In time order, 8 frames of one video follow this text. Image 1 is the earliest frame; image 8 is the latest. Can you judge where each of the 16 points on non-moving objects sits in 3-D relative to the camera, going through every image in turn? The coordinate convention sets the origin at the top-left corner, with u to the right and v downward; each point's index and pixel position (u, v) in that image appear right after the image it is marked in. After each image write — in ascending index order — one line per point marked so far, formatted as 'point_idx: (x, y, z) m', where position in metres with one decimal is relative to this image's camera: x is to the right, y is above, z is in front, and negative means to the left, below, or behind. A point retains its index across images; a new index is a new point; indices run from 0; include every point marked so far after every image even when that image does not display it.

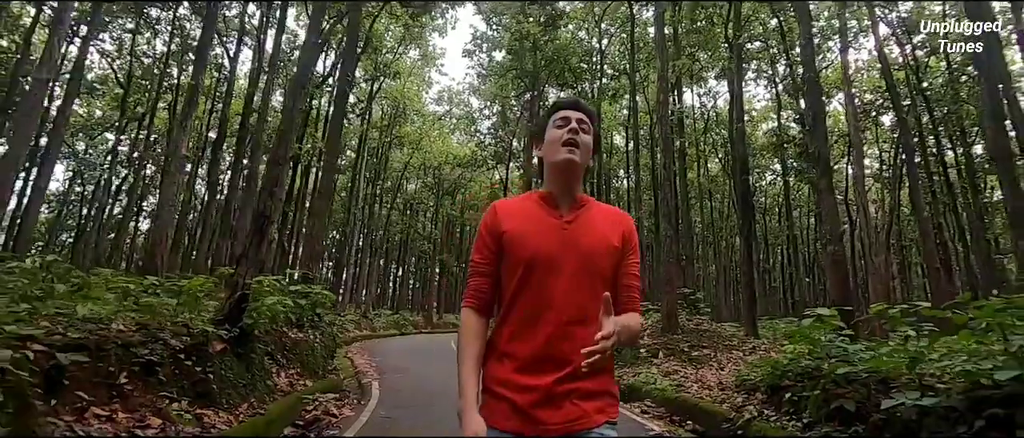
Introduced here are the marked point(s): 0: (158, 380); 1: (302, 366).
0: (-3.1, -1.4, +5.5) m
1: (-3.1, -2.2, +9.1) m
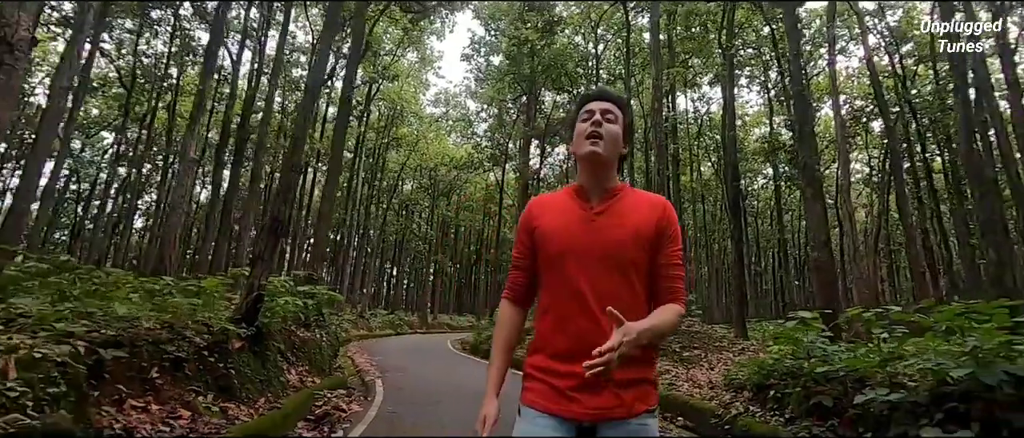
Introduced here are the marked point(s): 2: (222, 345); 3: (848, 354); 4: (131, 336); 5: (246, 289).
0: (-3.1, -1.5, +5.9) m
1: (-3.1, -2.2, +9.5) m
2: (-3.1, -1.3, +6.7) m
3: (+3.3, -1.3, +6.1) m
4: (-3.4, -1.0, +5.5) m
5: (-3.3, -0.9, +7.7) m
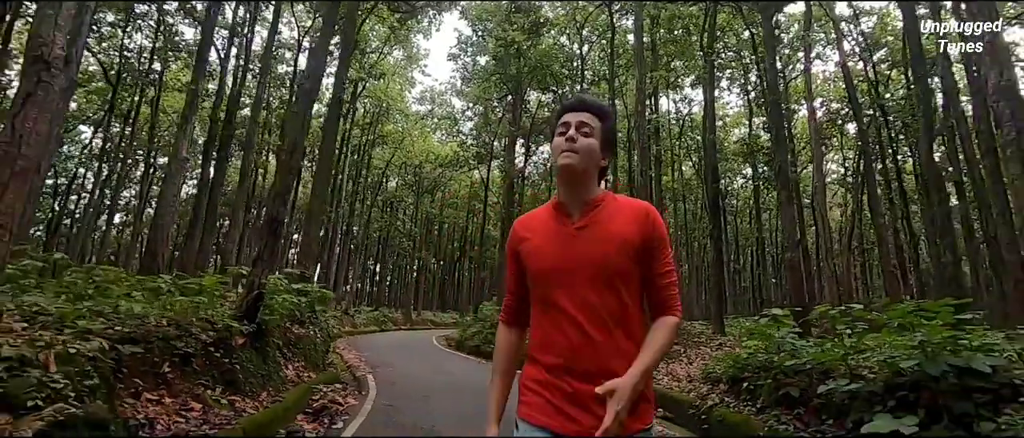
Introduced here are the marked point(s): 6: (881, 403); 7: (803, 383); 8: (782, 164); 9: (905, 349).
0: (-3.2, -1.5, +6.2) m
1: (-3.3, -2.2, +9.8) m
2: (-3.2, -1.4, +7.0) m
3: (+3.2, -1.4, +6.6) m
4: (-3.5, -1.1, +5.8) m
5: (-3.4, -0.9, +8.0) m
6: (+2.9, -1.4, +4.9) m
7: (+2.8, -1.6, +6.0) m
8: (+5.0, +1.0, +11.5) m
9: (+3.2, -1.1, +5.1) m
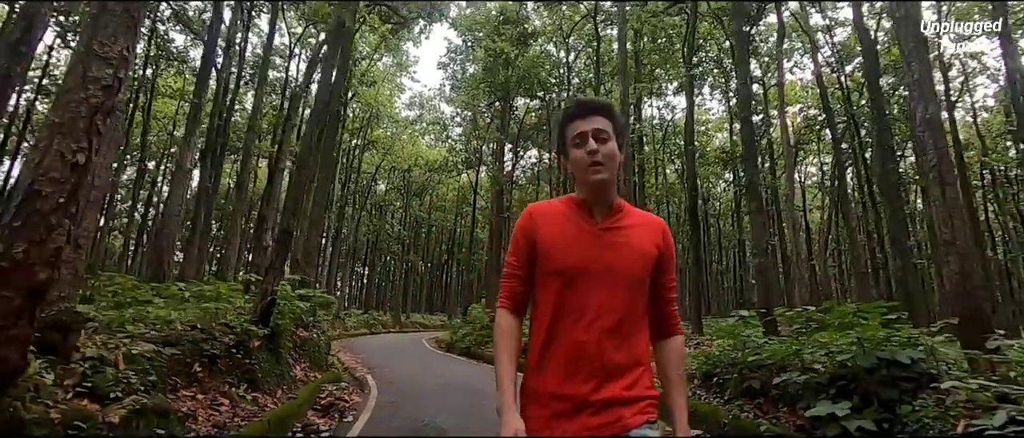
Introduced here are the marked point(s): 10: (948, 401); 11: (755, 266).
0: (-3.2, -1.6, +6.8) m
1: (-3.4, -2.4, +10.5) m
2: (-3.3, -1.5, +7.7) m
3: (+3.1, -1.5, +7.4) m
4: (-3.5, -1.2, +6.5) m
5: (-3.5, -1.1, +8.7) m
6: (+2.9, -1.6, +5.7) m
7: (+2.7, -1.7, +6.8) m
8: (+4.8, +0.9, +12.3) m
9: (+3.2, -1.2, +5.9) m
10: (+3.2, -1.3, +4.6) m
11: (+4.6, -0.9, +11.6) m
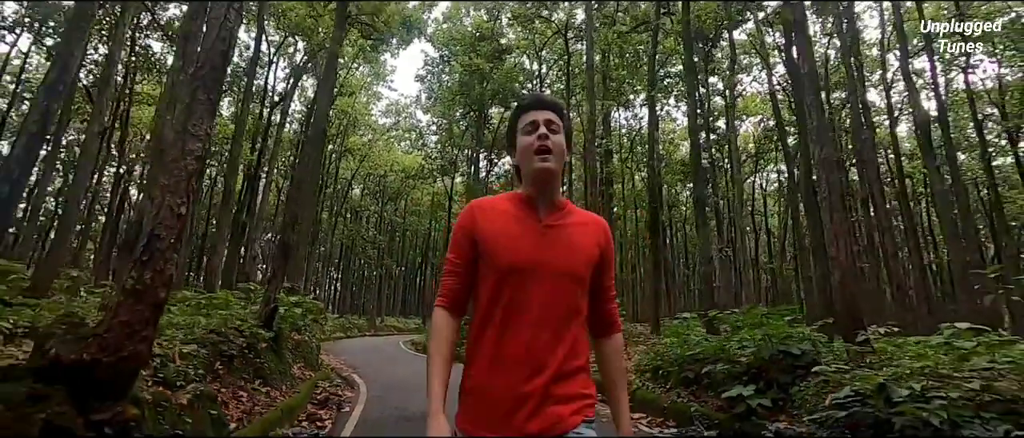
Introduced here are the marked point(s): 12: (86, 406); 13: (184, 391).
0: (-3.5, -1.9, +8.0) m
1: (-3.9, -2.6, +11.6) m
2: (-3.7, -1.8, +8.8) m
3: (+2.8, -1.7, +8.8) m
4: (-3.8, -1.5, +7.6) m
5: (-3.9, -1.3, +9.8) m
6: (+2.6, -1.8, +7.1) m
7: (+2.4, -2.0, +8.1) m
8: (+4.3, +0.6, +13.8) m
9: (+2.9, -1.4, +7.3) m
10: (+3.0, -1.6, +6.0) m
11: (+4.0, -1.1, +13.0) m
12: (-2.5, -1.1, +3.7) m
13: (-2.7, -1.4, +5.1) m
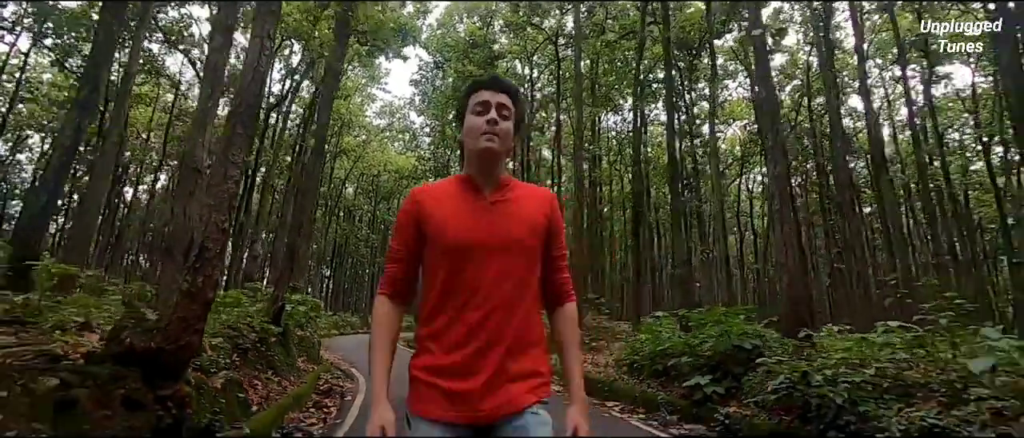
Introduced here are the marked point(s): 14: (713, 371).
0: (-3.7, -2.0, +8.8) m
1: (-4.1, -2.7, +12.4) m
2: (-3.8, -1.9, +9.7) m
3: (+2.6, -1.9, +9.7) m
4: (-4.0, -1.5, +8.5) m
5: (-4.1, -1.4, +10.7) m
6: (+2.4, -1.9, +8.0) m
7: (+2.2, -2.1, +9.1) m
8: (+4.0, +0.5, +14.7) m
9: (+2.7, -1.6, +8.2) m
10: (+2.8, -1.7, +6.9) m
11: (+3.8, -1.3, +14.0) m
12: (-2.6, -1.2, +4.5) m
13: (-2.9, -1.5, +6.0) m
14: (+2.5, -1.9, +7.7) m
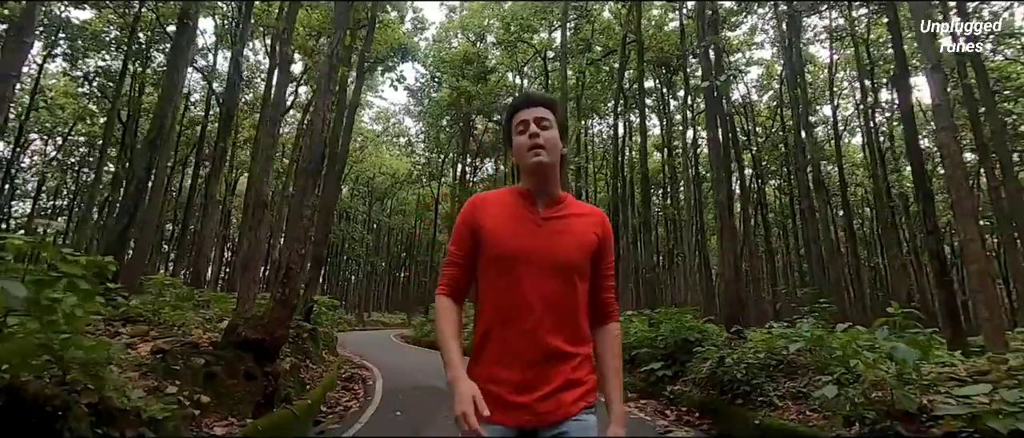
0: (-3.8, -2.3, +10.7) m
1: (-4.3, -3.0, +14.3) m
2: (-4.0, -2.2, +11.6) m
3: (+2.5, -2.2, +11.8) m
4: (-4.1, -1.8, +10.4) m
5: (-4.3, -1.7, +12.6) m
6: (+2.3, -2.2, +10.0) m
7: (+2.1, -2.4, +11.1) m
8: (+3.8, +0.2, +16.8) m
9: (+2.6, -1.9, +10.2) m
10: (+2.7, -2.0, +9.0) m
11: (+3.6, -1.5, +16.0) m
12: (-2.6, -1.5, +6.5) m
13: (-2.9, -1.8, +8.0) m
14: (+2.4, -2.2, +9.8) m
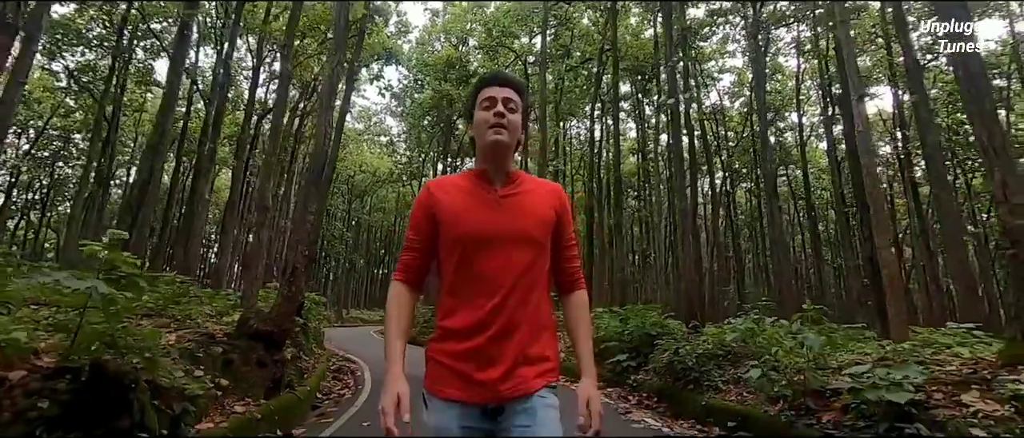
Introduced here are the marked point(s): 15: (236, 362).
0: (-4.2, -2.3, +11.5) m
1: (-4.8, -3.0, +15.1) m
2: (-4.4, -2.2, +12.4) m
3: (+2.1, -2.2, +12.8) m
4: (-4.5, -1.9, +11.2) m
5: (-4.7, -1.7, +13.4) m
6: (+2.0, -2.3, +11.0) m
7: (+1.7, -2.5, +12.1) m
8: (+3.3, +0.2, +17.8) m
9: (+2.2, -2.0, +11.2) m
10: (+2.4, -2.1, +10.0) m
11: (+3.1, -1.6, +17.1) m
12: (-2.9, -1.6, +7.3) m
13: (-3.2, -1.9, +8.8) m
14: (+2.1, -2.3, +10.8) m
15: (-3.0, -1.6, +6.8) m
